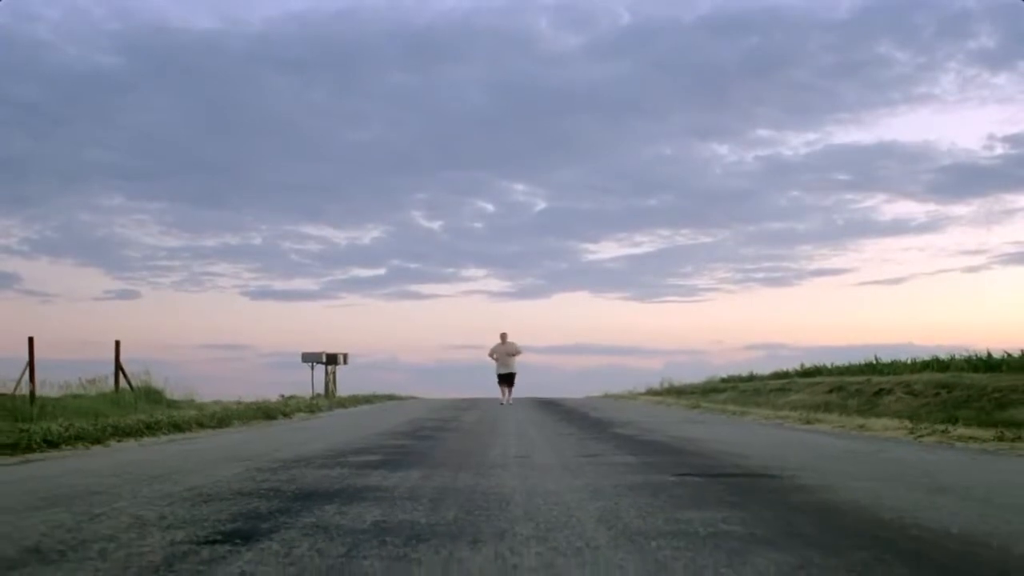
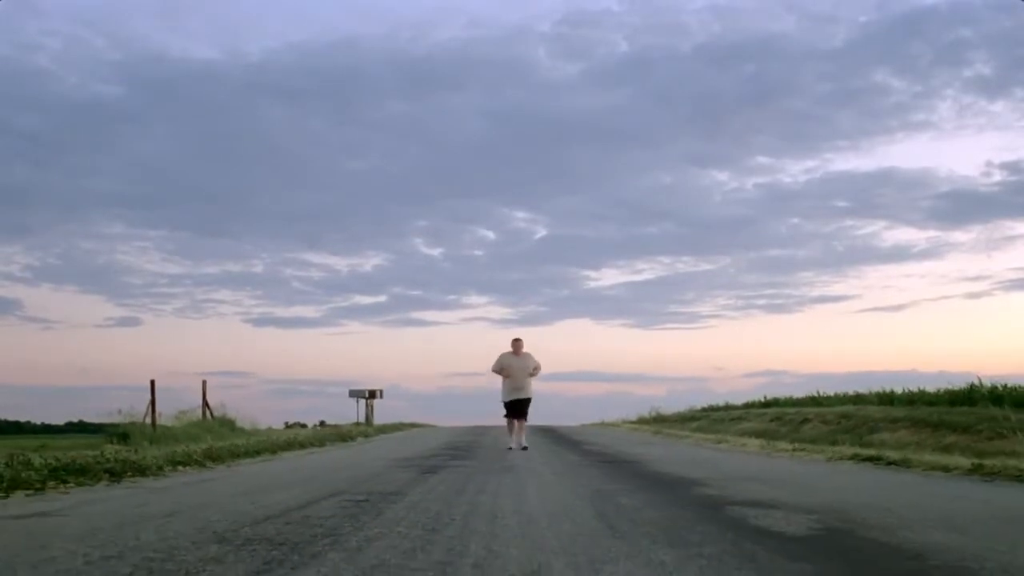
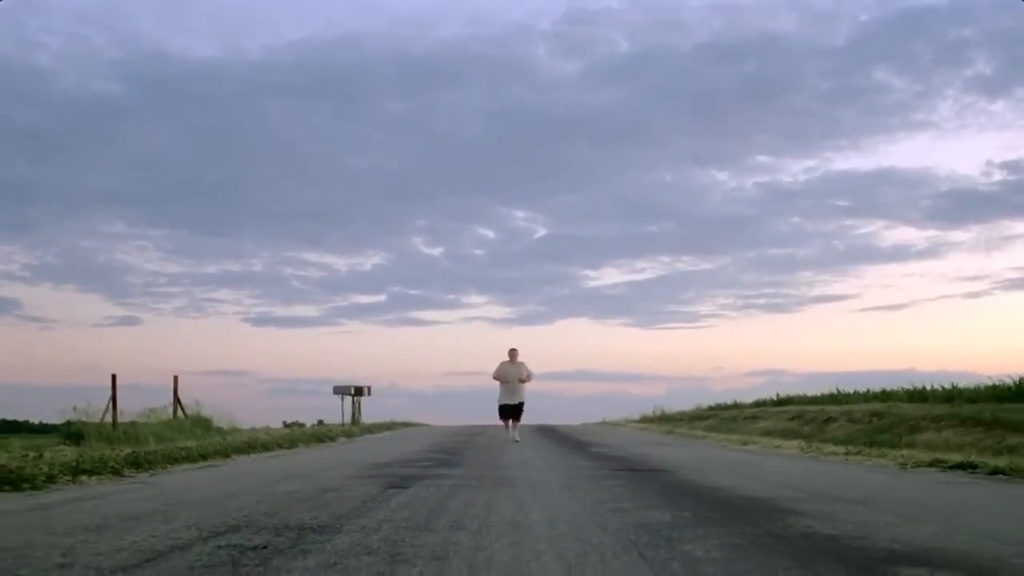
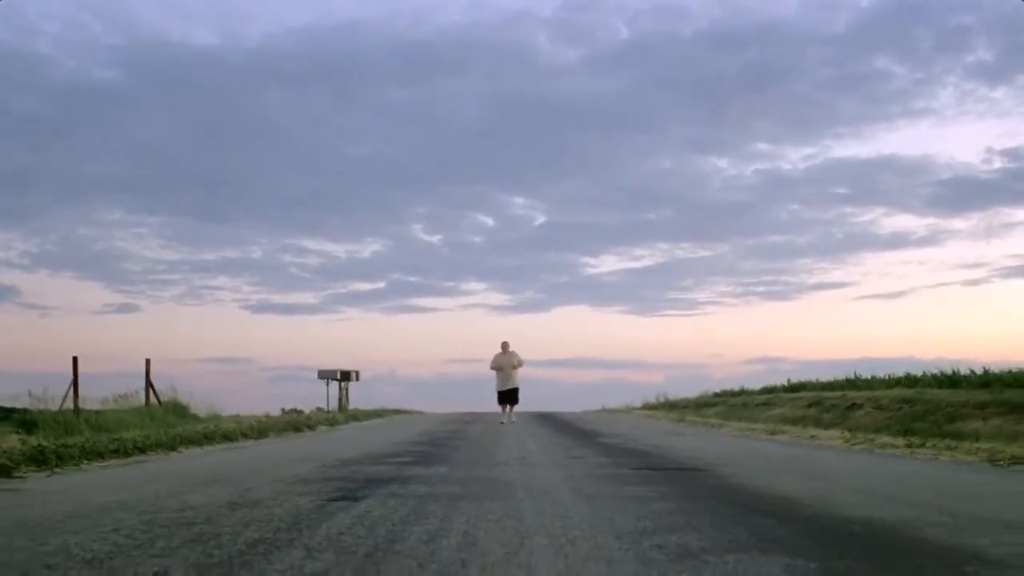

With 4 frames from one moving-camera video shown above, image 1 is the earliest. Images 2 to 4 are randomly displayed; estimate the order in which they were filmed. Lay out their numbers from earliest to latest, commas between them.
4, 3, 2
